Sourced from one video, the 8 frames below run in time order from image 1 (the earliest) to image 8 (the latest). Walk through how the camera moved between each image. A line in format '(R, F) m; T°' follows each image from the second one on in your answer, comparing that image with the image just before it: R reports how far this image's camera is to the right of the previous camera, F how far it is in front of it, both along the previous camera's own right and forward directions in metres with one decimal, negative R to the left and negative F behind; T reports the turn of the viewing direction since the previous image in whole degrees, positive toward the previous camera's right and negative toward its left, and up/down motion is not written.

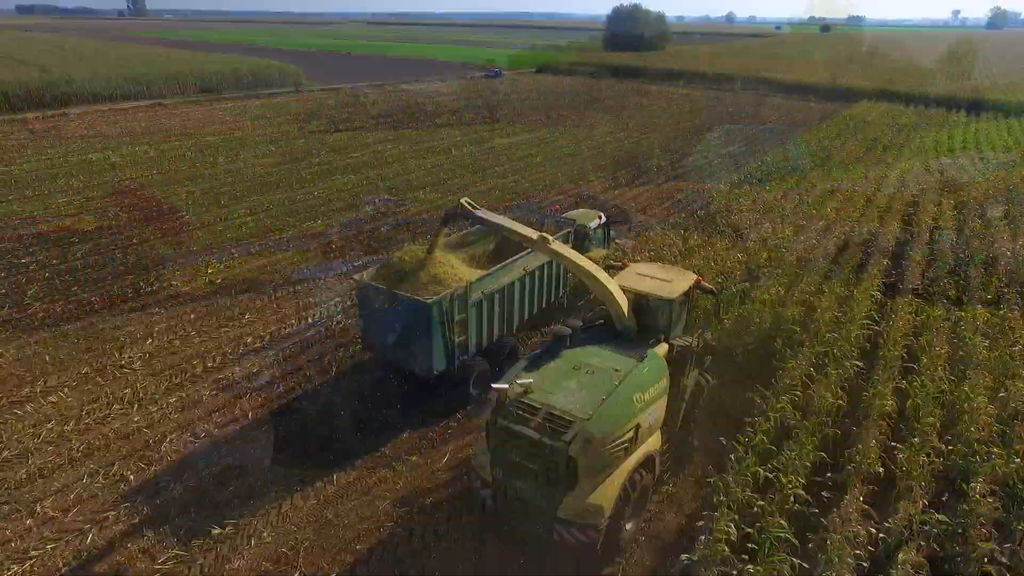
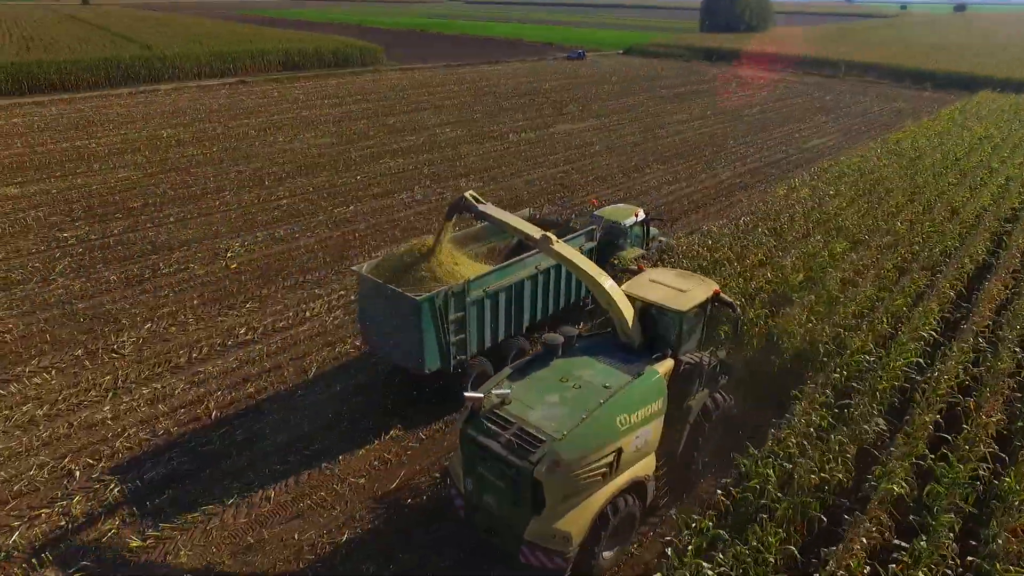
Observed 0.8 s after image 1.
(+1.3, +0.9) m; -8°
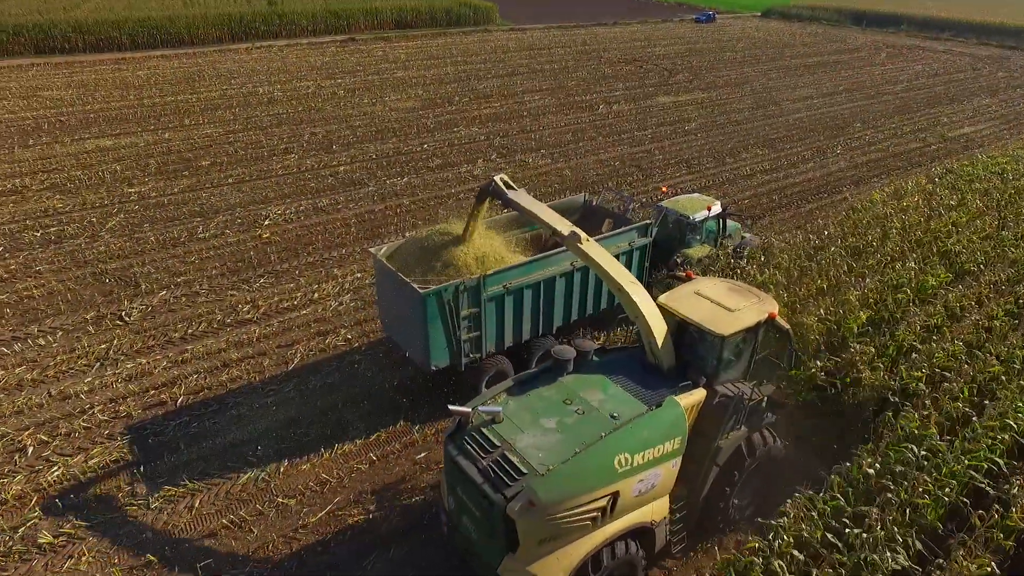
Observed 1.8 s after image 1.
(+1.4, +1.2) m; -10°
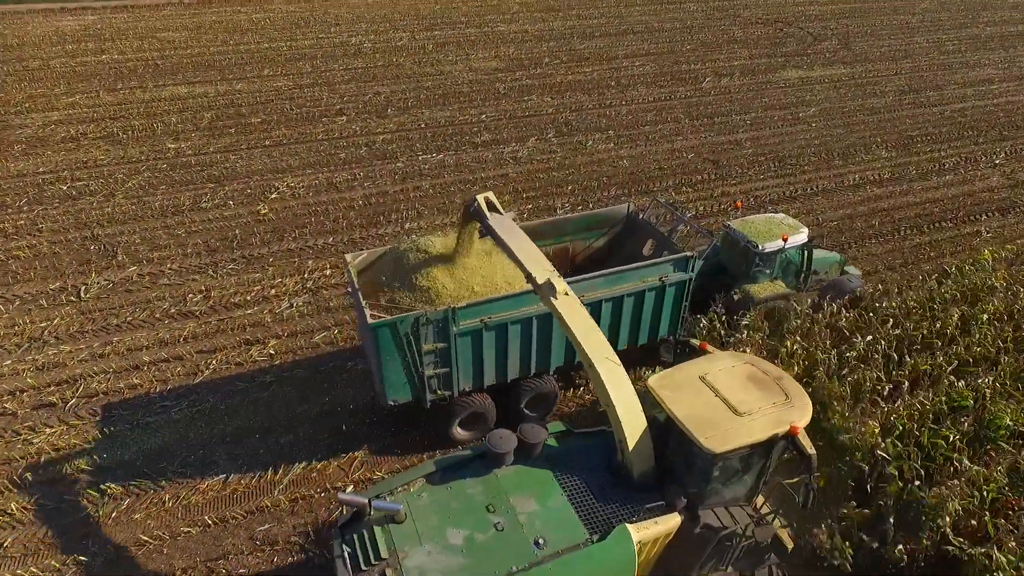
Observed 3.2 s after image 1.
(+2.2, +1.8) m; -12°
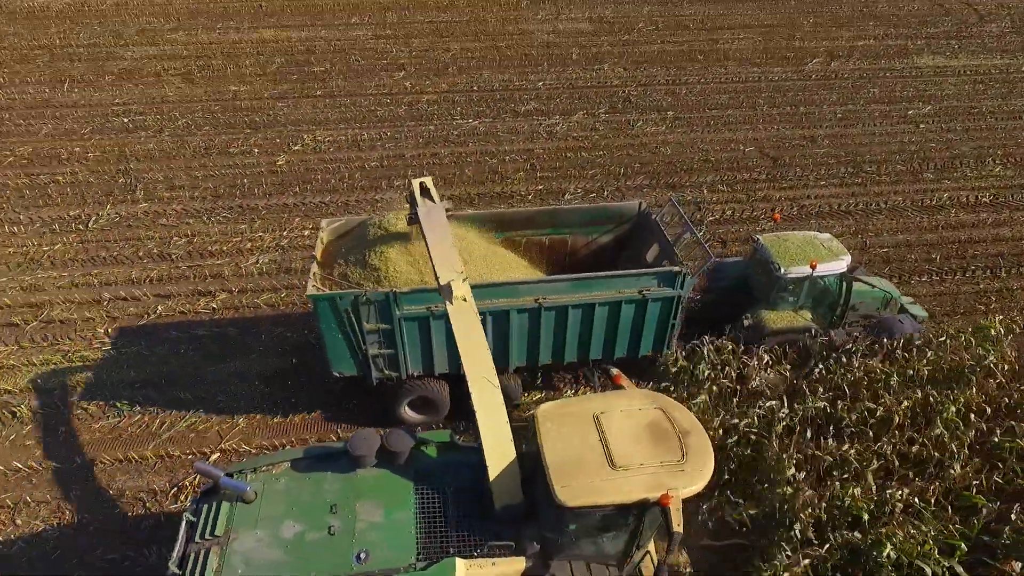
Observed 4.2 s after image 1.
(+2.3, +0.8) m; -11°
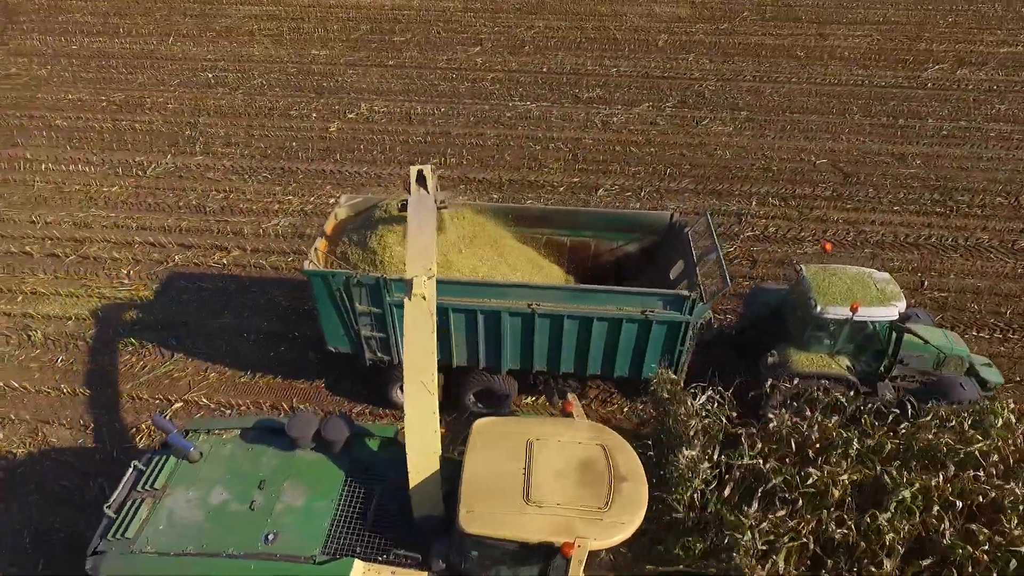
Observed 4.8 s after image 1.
(+1.4, +0.4) m; -10°
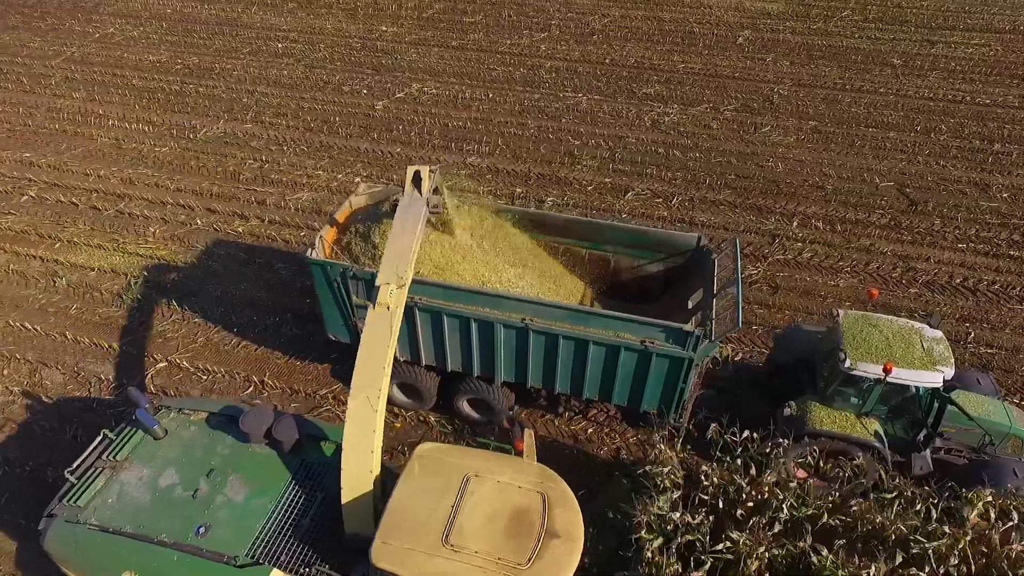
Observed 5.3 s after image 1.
(+1.1, +0.3) m; -8°
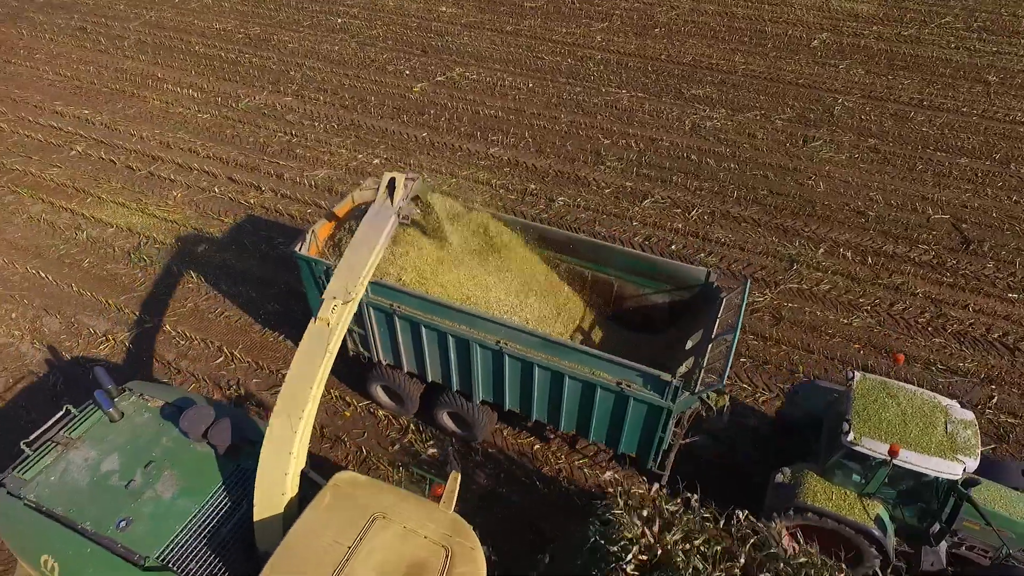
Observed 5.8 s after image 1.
(+1.1, +0.3) m; -7°
